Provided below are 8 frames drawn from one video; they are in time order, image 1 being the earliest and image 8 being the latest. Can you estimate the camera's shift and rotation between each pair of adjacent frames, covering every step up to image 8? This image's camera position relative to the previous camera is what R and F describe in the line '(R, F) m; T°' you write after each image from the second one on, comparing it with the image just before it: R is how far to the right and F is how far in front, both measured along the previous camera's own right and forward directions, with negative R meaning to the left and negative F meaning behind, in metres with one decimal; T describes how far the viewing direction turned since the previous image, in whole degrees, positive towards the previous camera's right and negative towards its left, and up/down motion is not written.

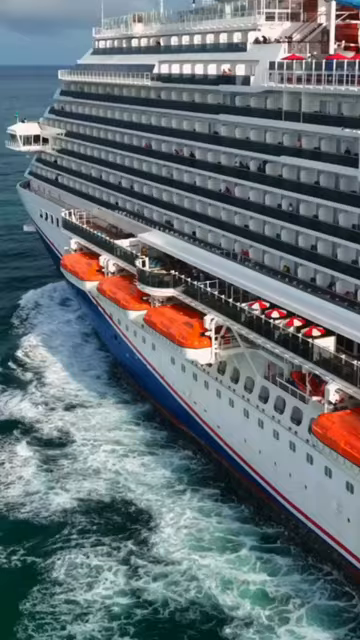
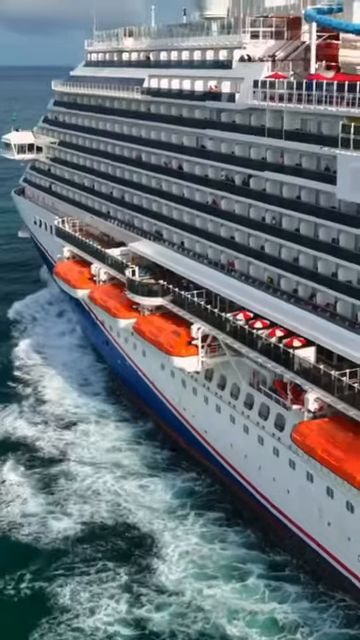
(+1.0, -0.2) m; -1°
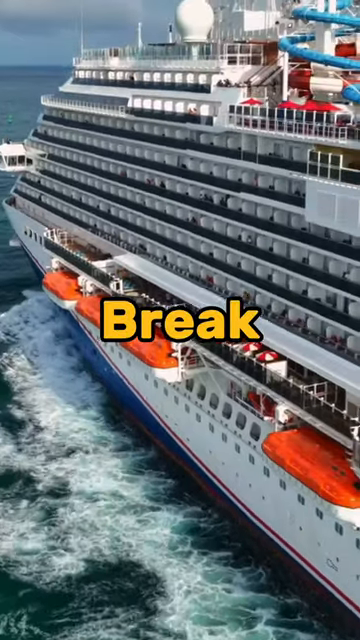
(+0.4, -1.0) m; 0°
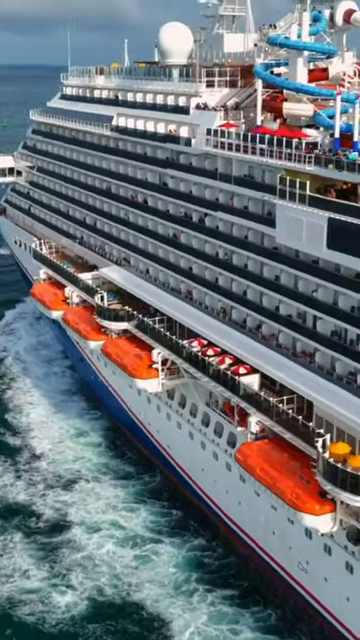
(+0.5, -1.0) m; 0°
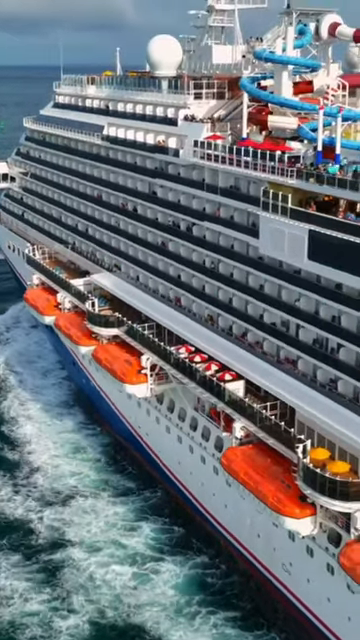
(+0.3, -0.6) m; 0°
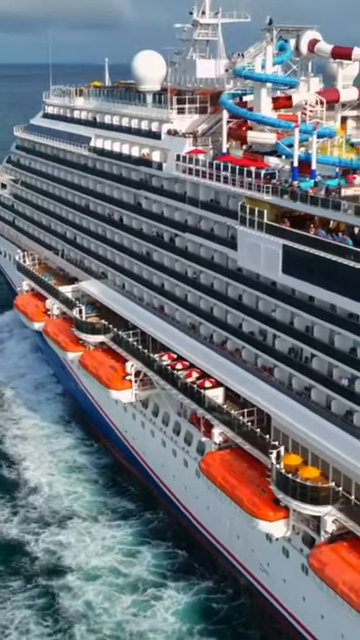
(+0.4, -0.8) m; 0°
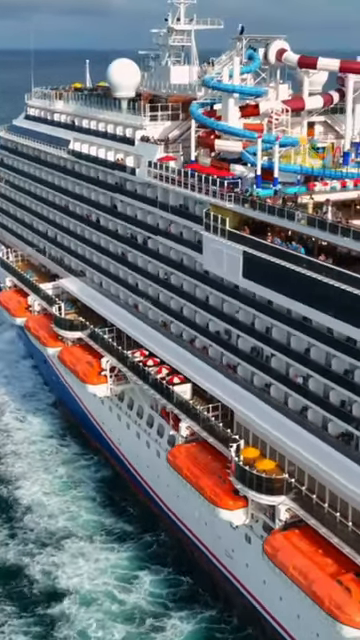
(+0.7, -1.3) m; 0°
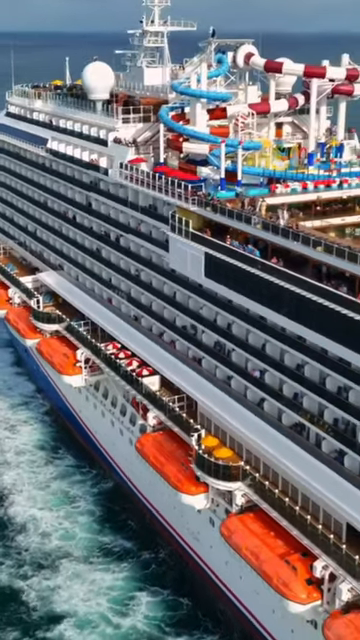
(+0.8, -1.3) m; 0°
